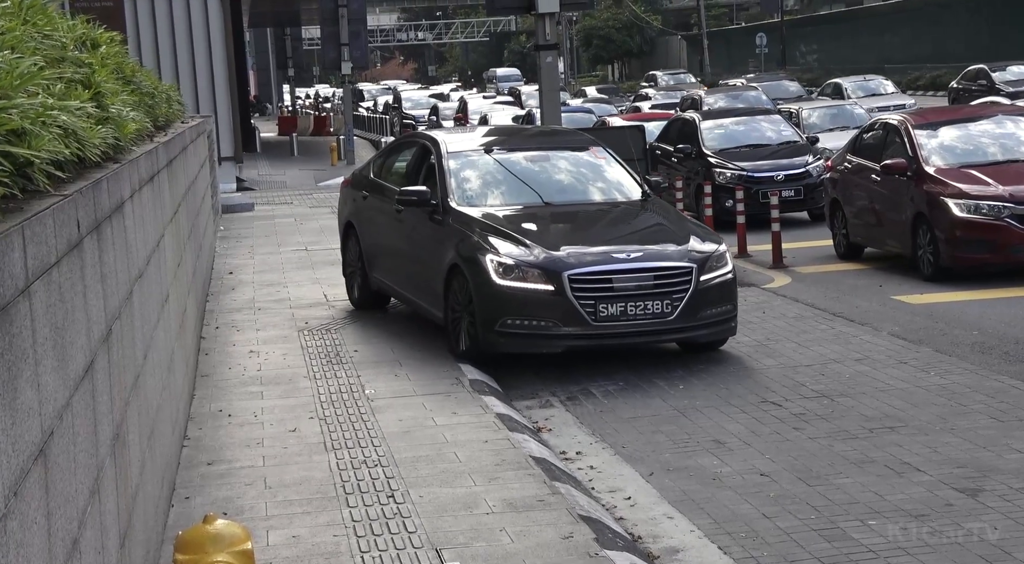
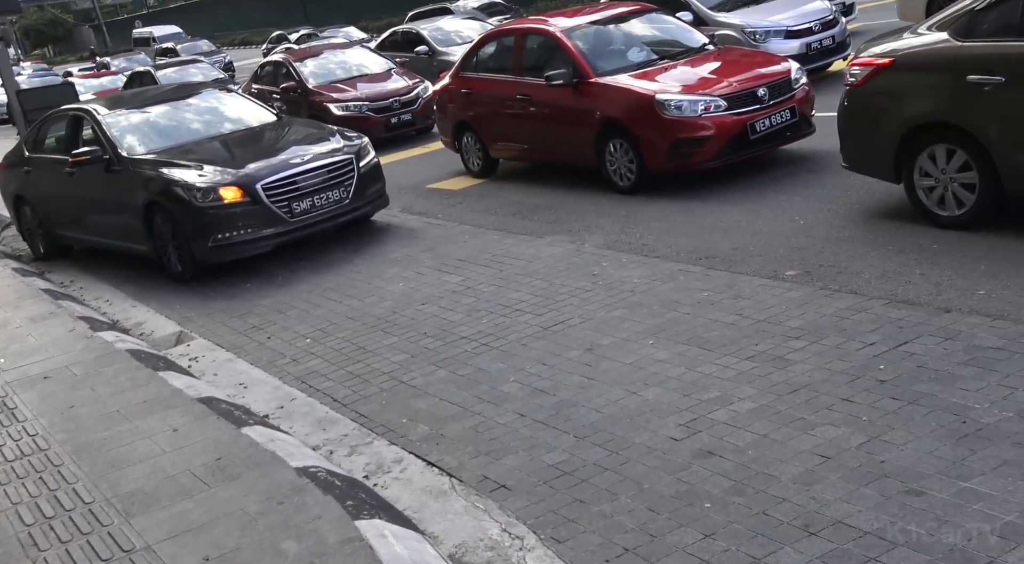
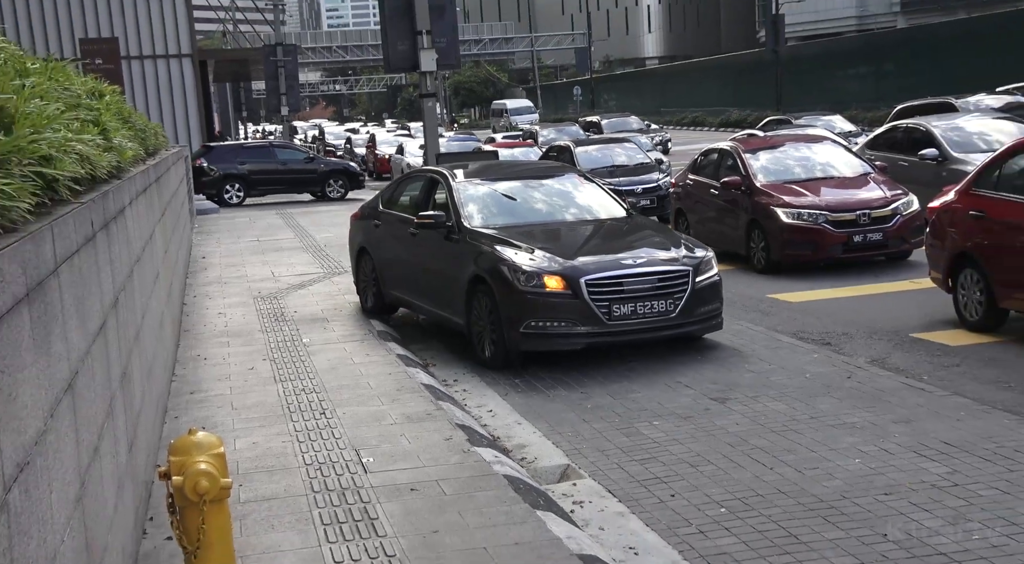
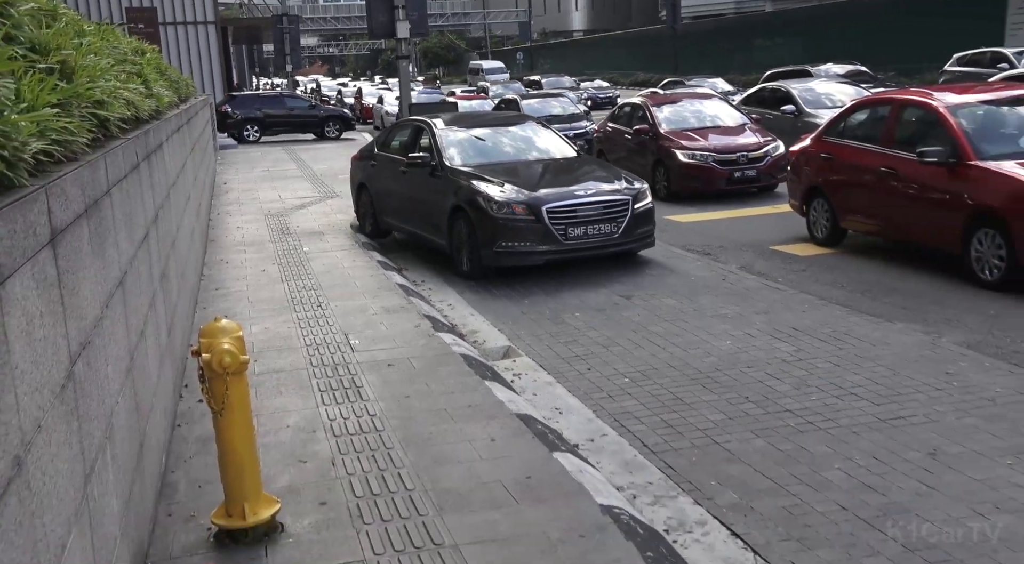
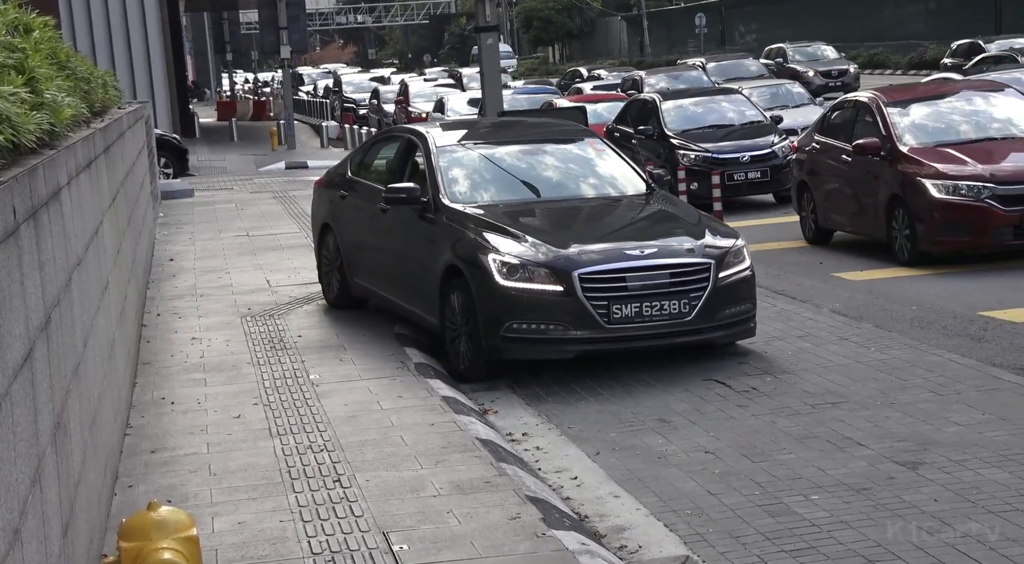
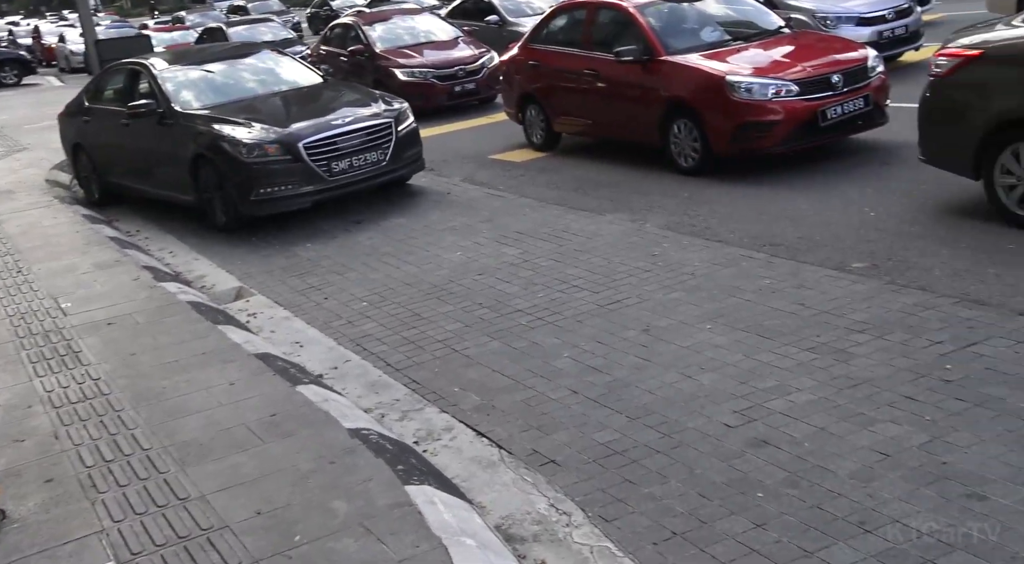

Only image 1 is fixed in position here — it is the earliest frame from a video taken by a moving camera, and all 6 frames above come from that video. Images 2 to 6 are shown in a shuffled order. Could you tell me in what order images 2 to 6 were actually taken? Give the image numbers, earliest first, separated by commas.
5, 3, 4, 6, 2
